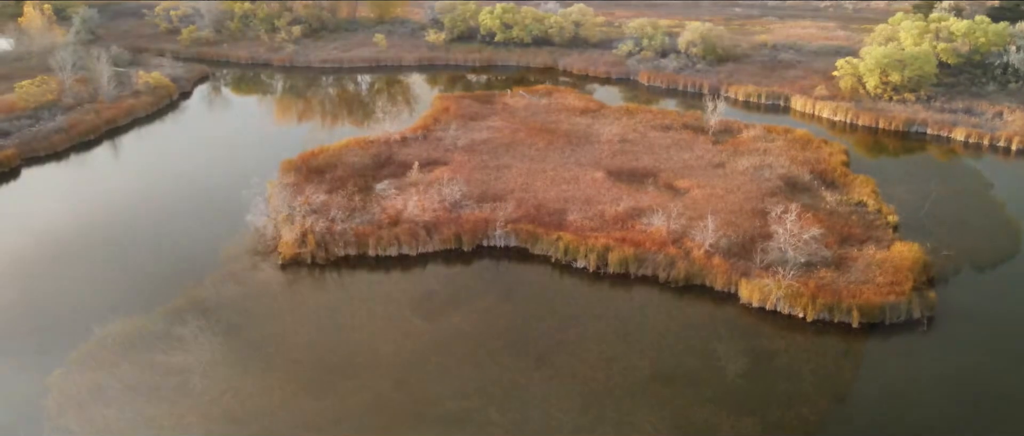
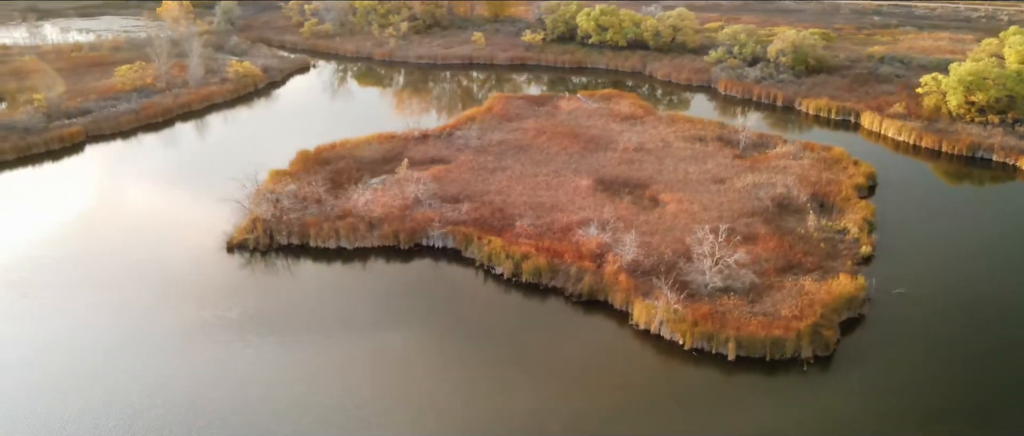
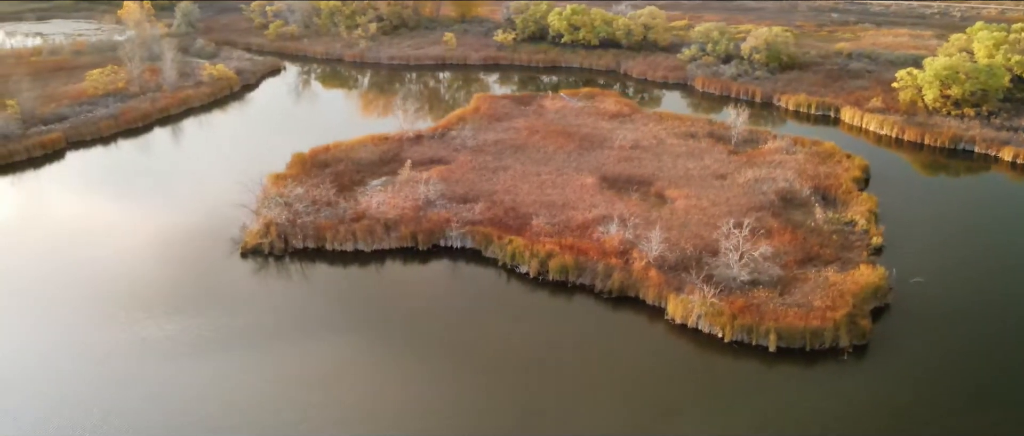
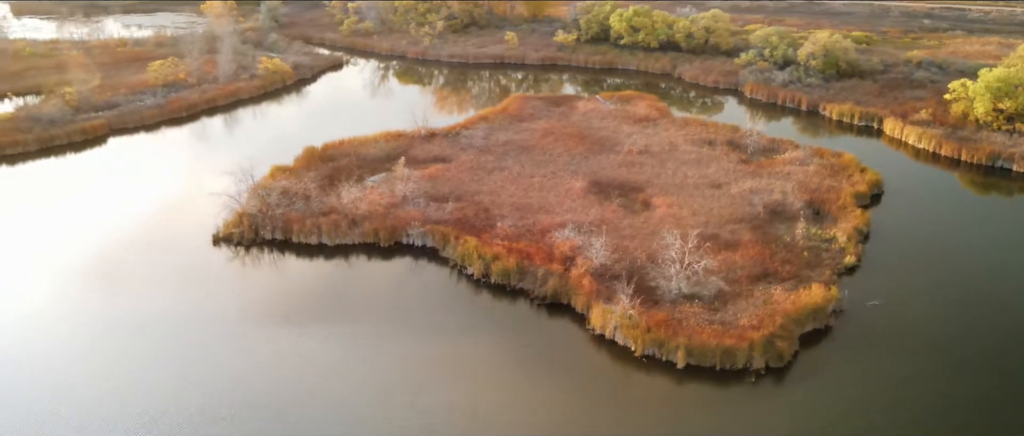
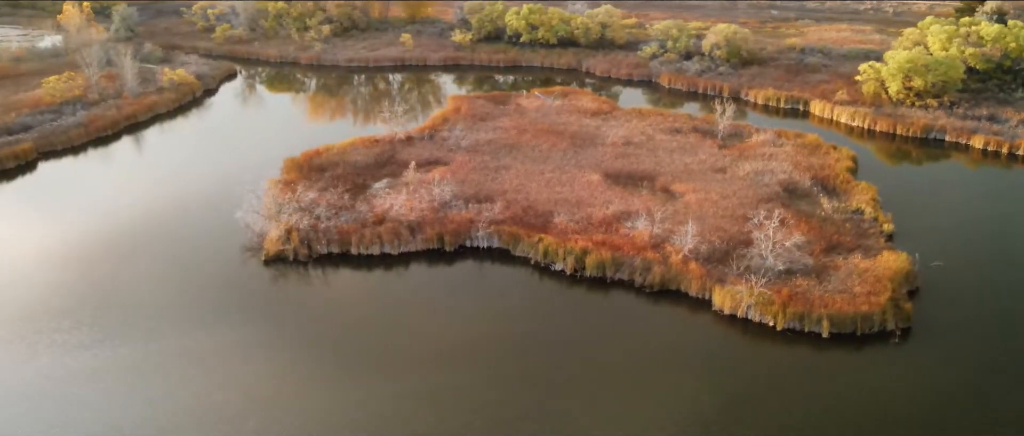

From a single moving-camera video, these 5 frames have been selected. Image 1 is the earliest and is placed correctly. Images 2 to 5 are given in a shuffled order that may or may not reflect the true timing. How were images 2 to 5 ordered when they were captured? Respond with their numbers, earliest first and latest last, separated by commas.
5, 3, 2, 4
